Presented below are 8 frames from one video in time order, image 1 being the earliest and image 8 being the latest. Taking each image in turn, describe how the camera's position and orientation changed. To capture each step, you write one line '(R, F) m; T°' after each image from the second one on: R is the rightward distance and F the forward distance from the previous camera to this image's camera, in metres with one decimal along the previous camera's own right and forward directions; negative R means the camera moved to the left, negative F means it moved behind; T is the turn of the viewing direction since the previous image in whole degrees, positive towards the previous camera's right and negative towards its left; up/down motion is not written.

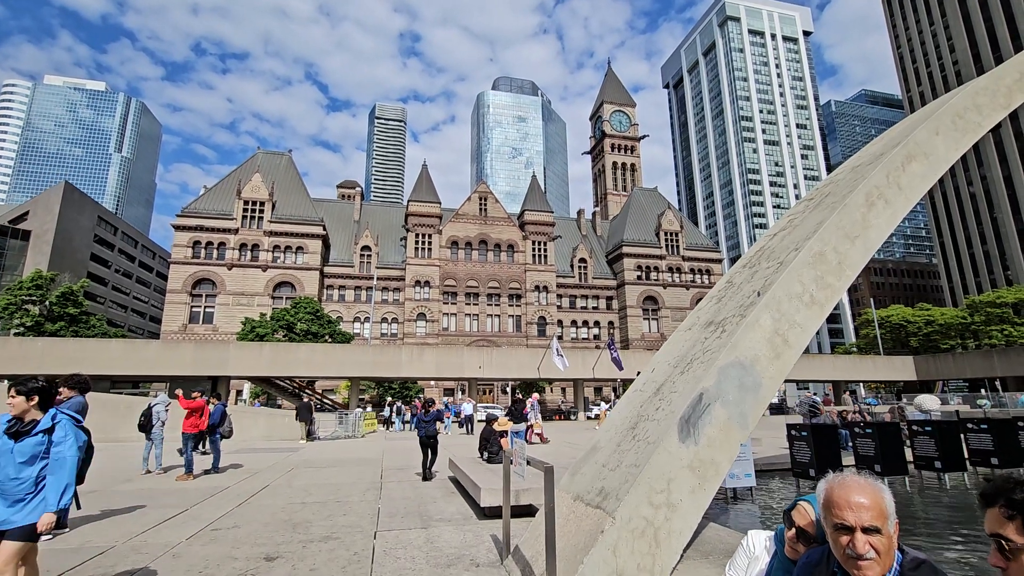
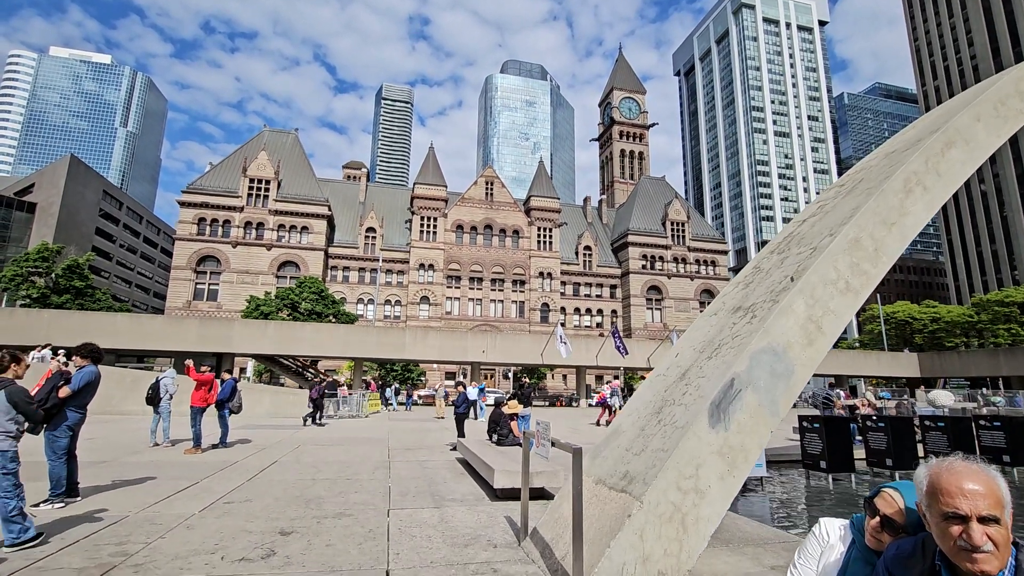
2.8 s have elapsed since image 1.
(-0.2, +0.1) m; 0°
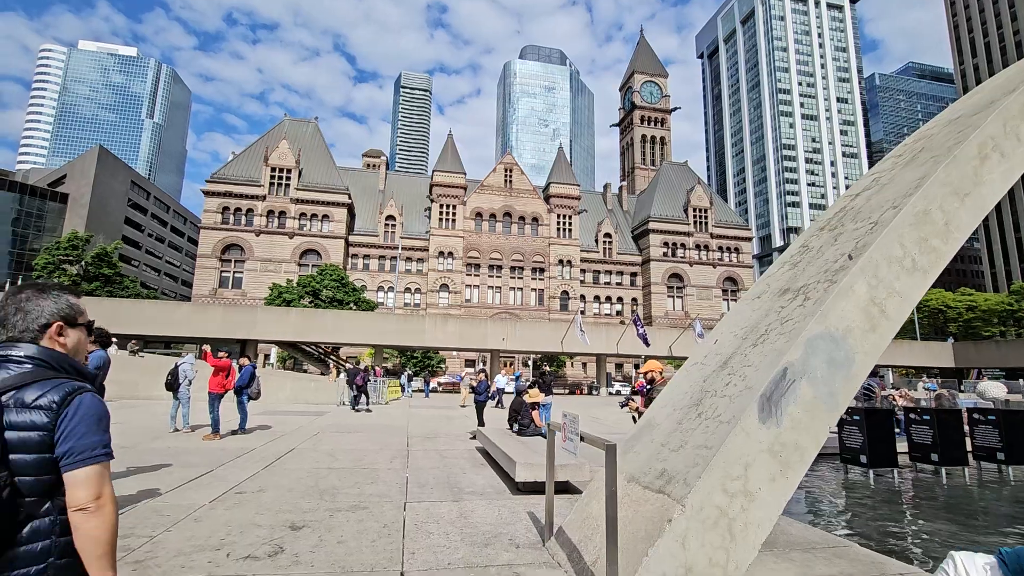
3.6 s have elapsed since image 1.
(0.0, +0.4) m; -2°
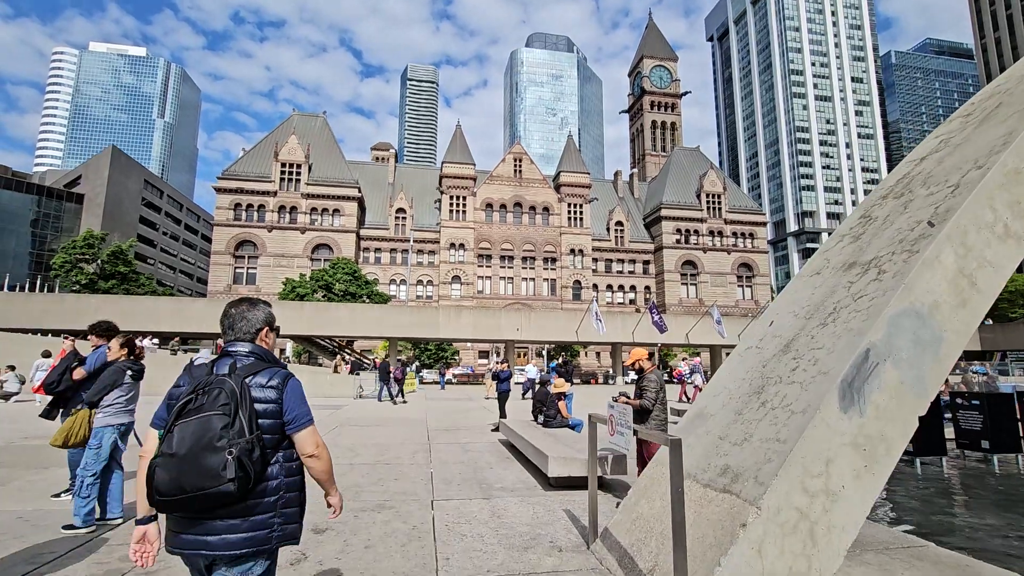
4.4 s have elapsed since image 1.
(-0.2, +0.4) m; -1°
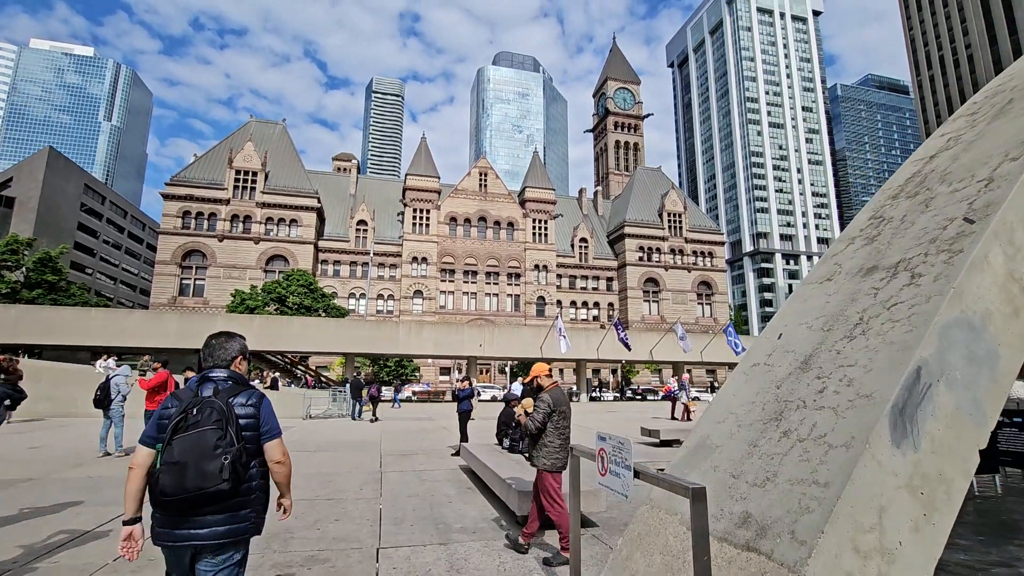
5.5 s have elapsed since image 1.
(0.0, +0.7) m; +4°
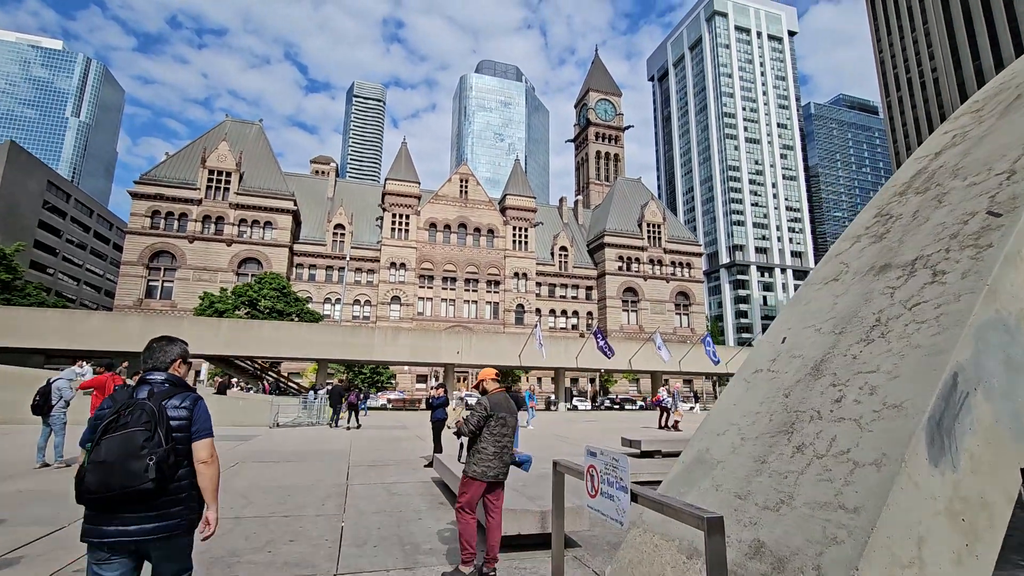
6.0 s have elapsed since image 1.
(0.0, +0.4) m; +2°
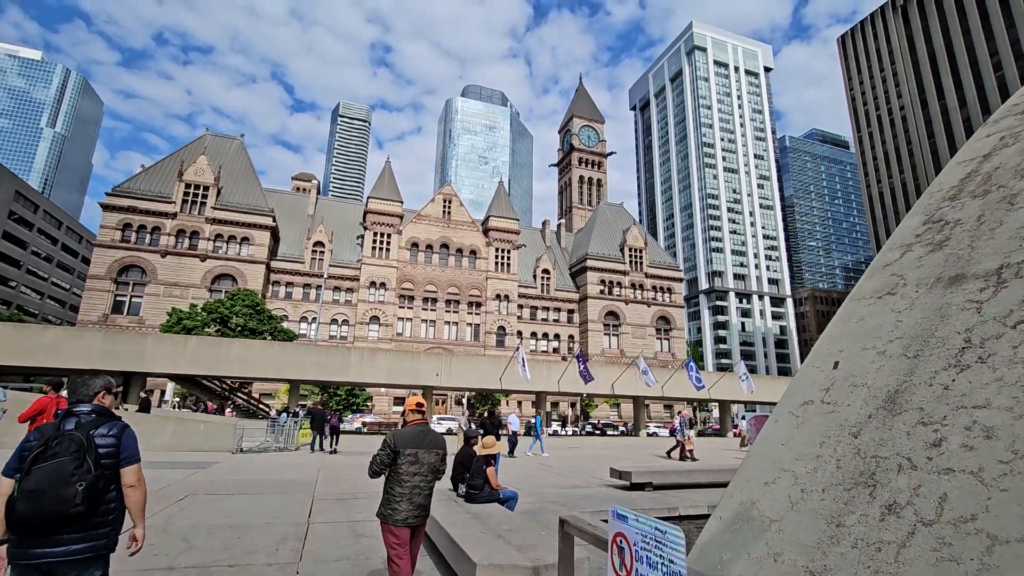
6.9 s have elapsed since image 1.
(-0.1, +0.6) m; +2°
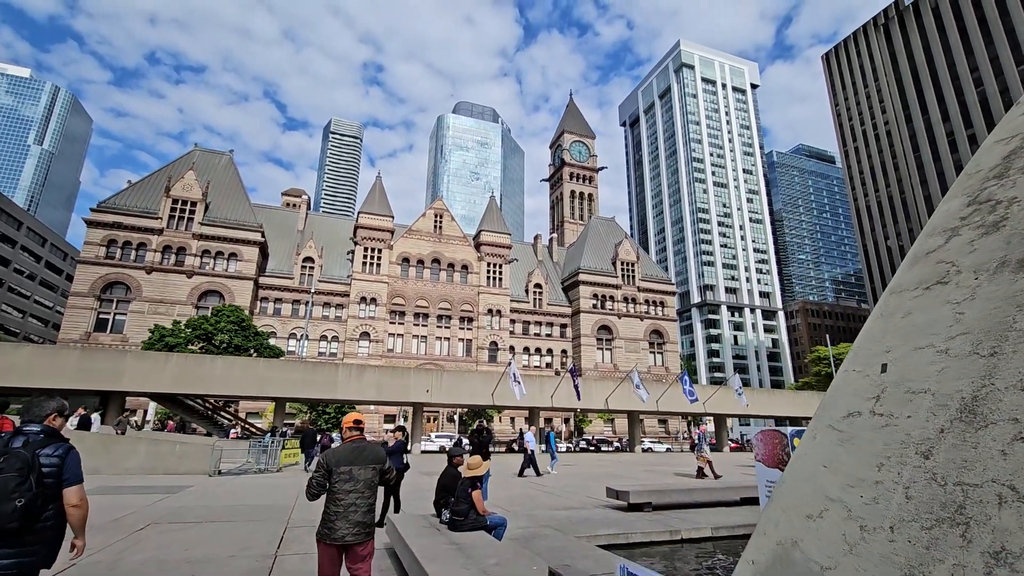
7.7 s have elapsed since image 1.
(+0.1, +0.5) m; +1°
